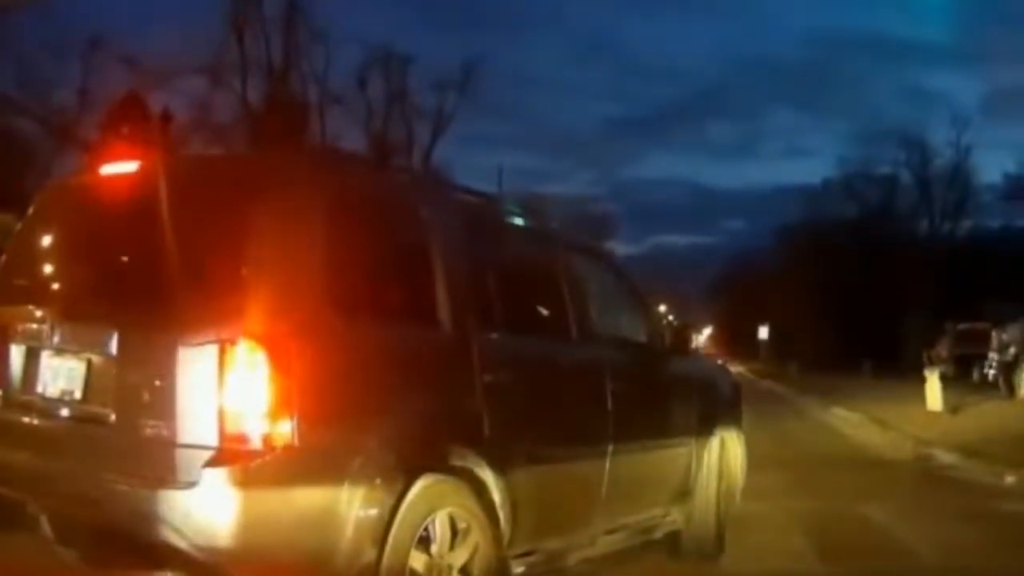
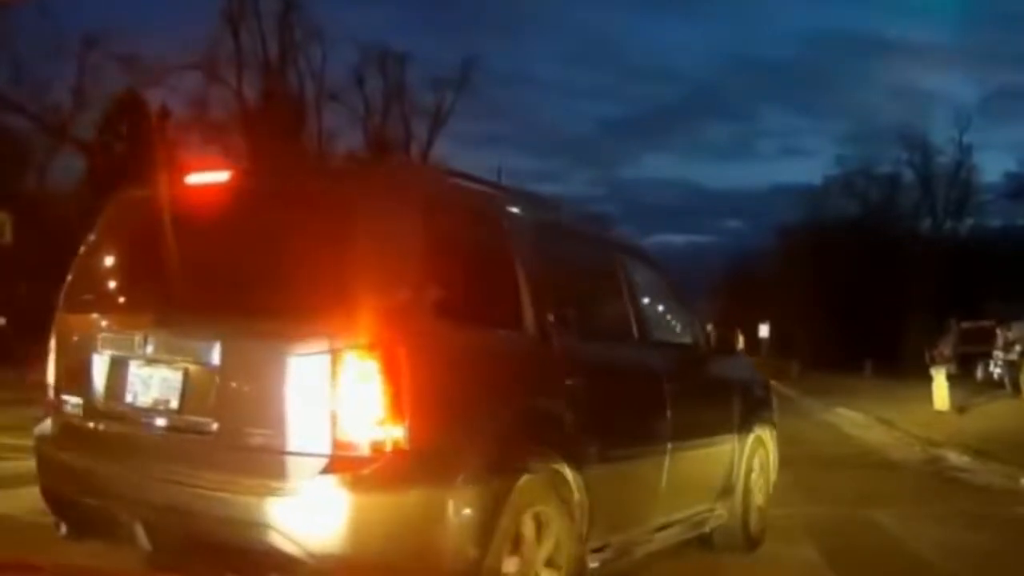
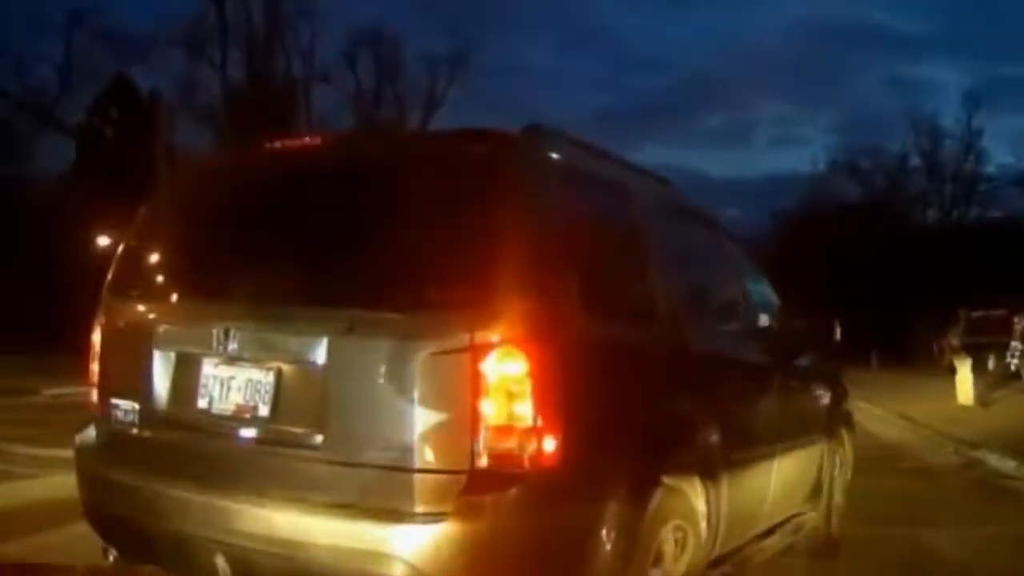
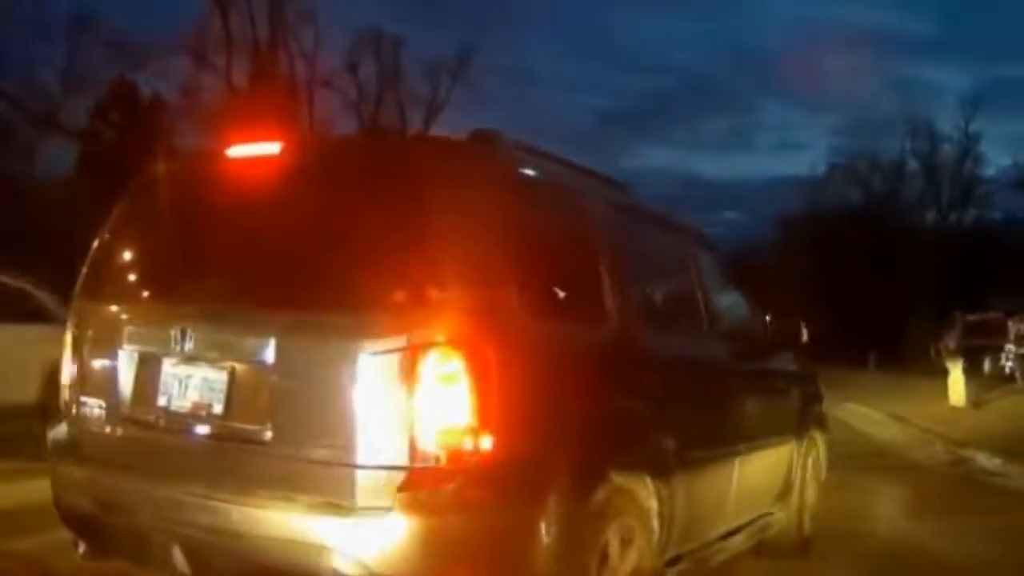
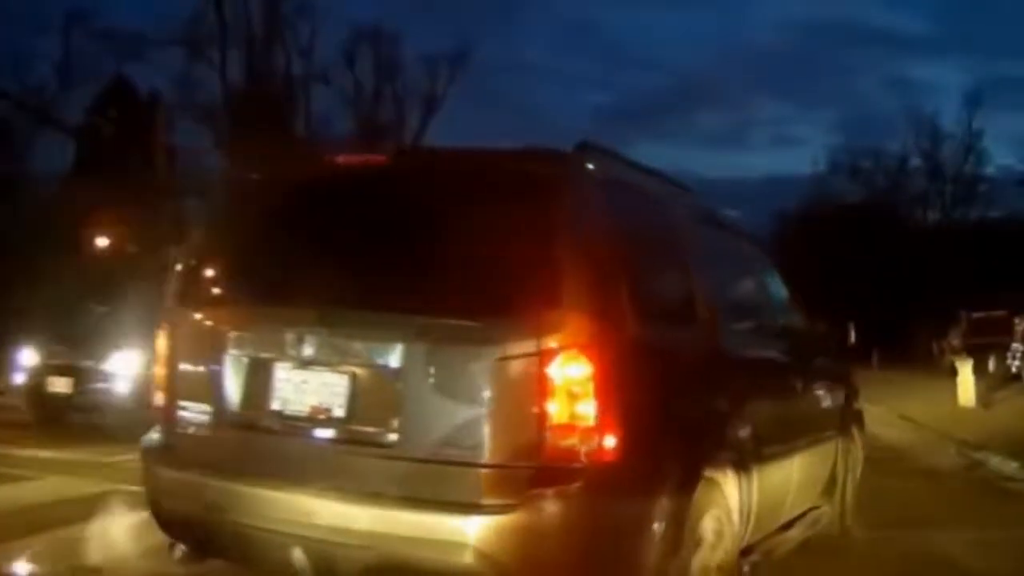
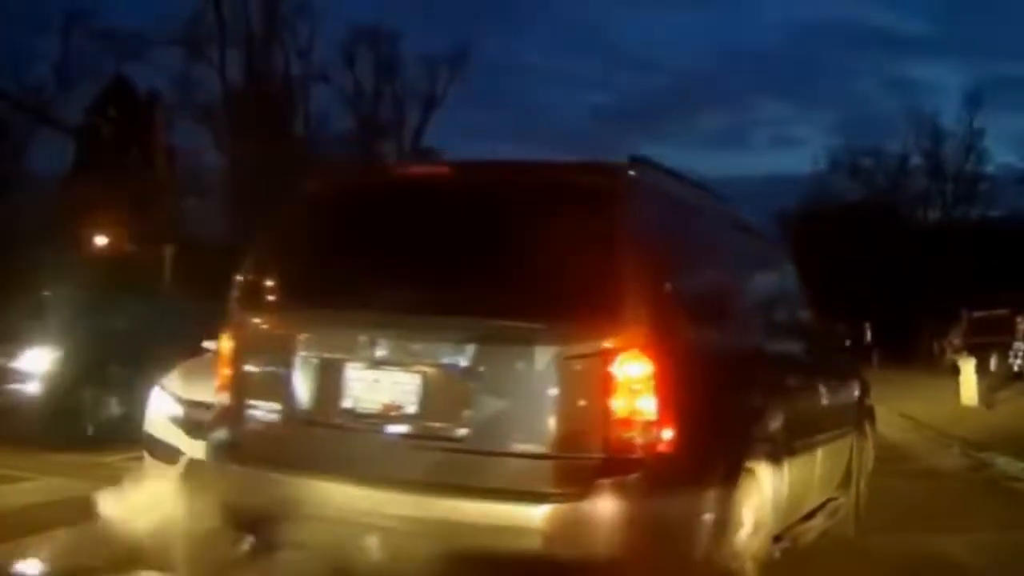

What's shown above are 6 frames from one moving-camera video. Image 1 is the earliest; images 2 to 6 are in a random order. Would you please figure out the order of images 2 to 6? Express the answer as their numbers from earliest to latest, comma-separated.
2, 4, 3, 5, 6
